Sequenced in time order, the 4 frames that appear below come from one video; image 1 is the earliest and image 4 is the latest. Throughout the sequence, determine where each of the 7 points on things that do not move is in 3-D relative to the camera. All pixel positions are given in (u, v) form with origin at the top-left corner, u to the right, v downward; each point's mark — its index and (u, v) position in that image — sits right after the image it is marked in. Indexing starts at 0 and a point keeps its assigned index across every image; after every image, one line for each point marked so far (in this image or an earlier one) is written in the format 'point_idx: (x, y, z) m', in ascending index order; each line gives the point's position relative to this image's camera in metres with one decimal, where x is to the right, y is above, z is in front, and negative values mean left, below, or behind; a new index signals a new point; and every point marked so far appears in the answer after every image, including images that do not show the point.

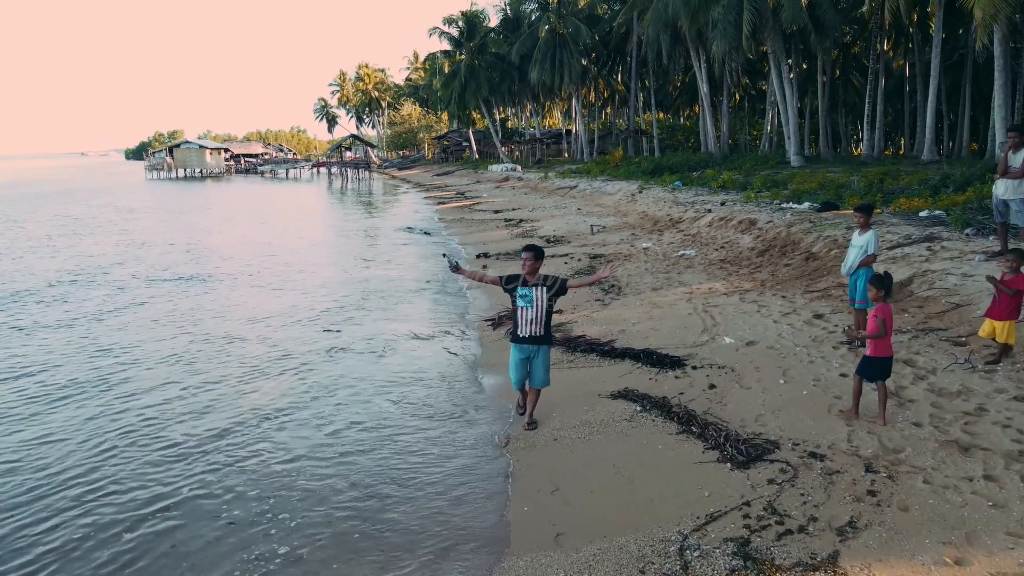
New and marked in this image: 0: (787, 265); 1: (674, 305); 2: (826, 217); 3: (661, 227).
0: (+3.9, +0.3, +10.5) m
1: (+2.1, -0.2, +9.4) m
2: (+5.4, +1.2, +12.7) m
3: (+3.3, +1.4, +16.7) m
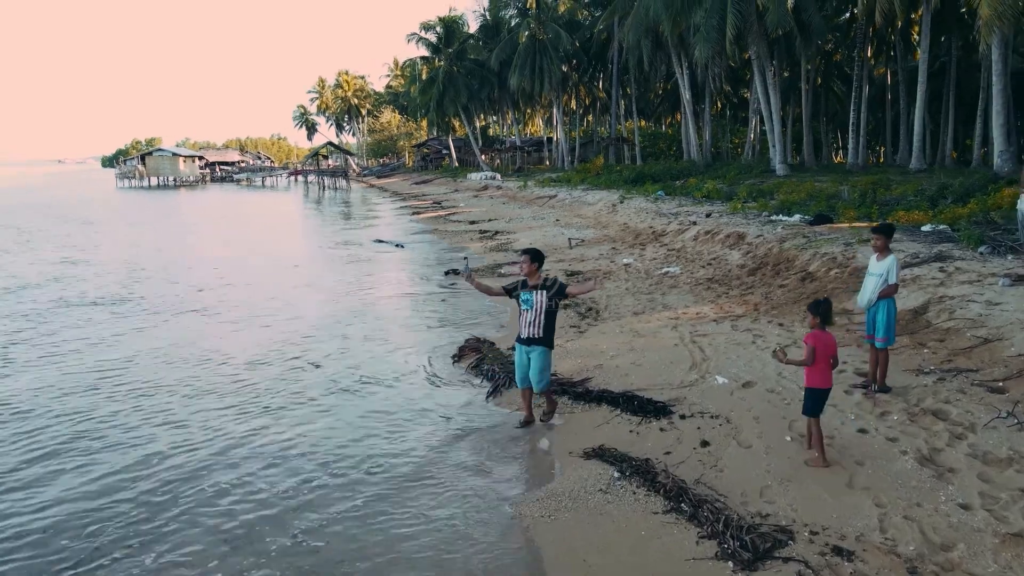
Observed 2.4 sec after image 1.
0: (+3.5, 0.0, +9.5) m
1: (+1.6, -0.5, +8.4) m
2: (+4.9, +0.9, +11.8) m
3: (+2.8, +1.0, +15.7) m
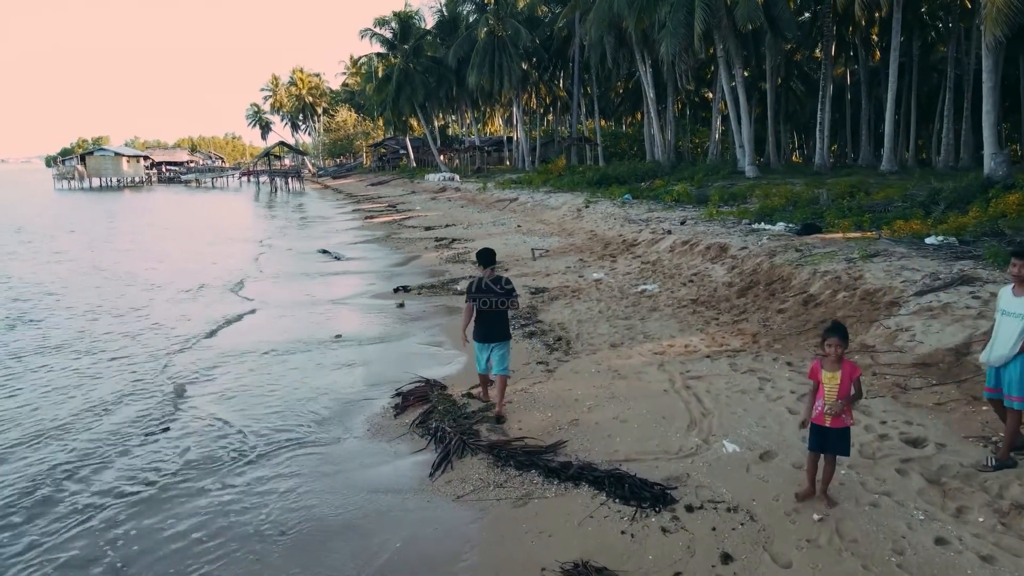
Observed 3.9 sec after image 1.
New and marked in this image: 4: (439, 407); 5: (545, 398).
0: (+3.0, -0.2, +8.2) m
1: (+1.2, -0.8, +7.0) m
2: (+4.3, +0.7, +10.6) m
3: (+1.9, +0.7, +14.4) m
4: (-0.6, -1.1, +6.5) m
5: (+0.3, -1.0, +6.7) m
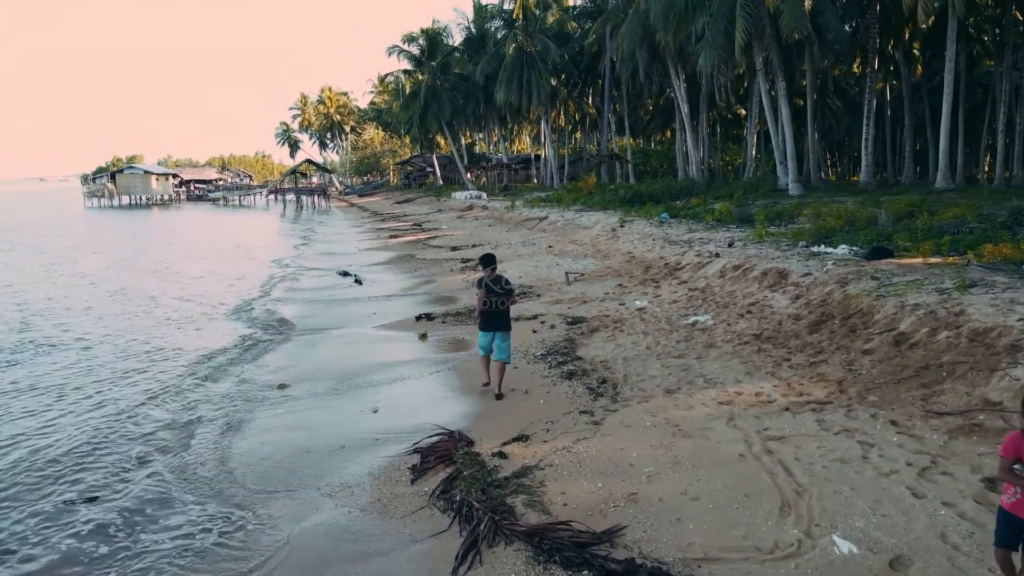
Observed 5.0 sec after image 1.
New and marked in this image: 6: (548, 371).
0: (+3.3, -0.6, +7.0) m
1: (+1.5, -1.1, +5.8) m
2: (+4.7, +0.2, +9.3) m
3: (+2.5, +0.2, +13.2) m
4: (-0.4, -1.3, +5.4) m
5: (+0.6, -1.3, +5.5) m
6: (+0.4, -0.9, +8.1) m
